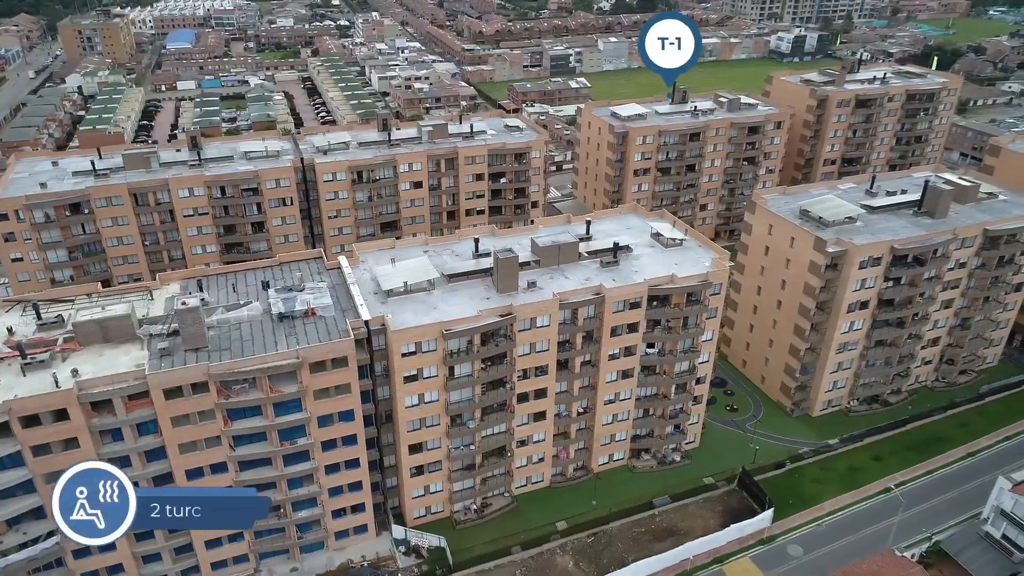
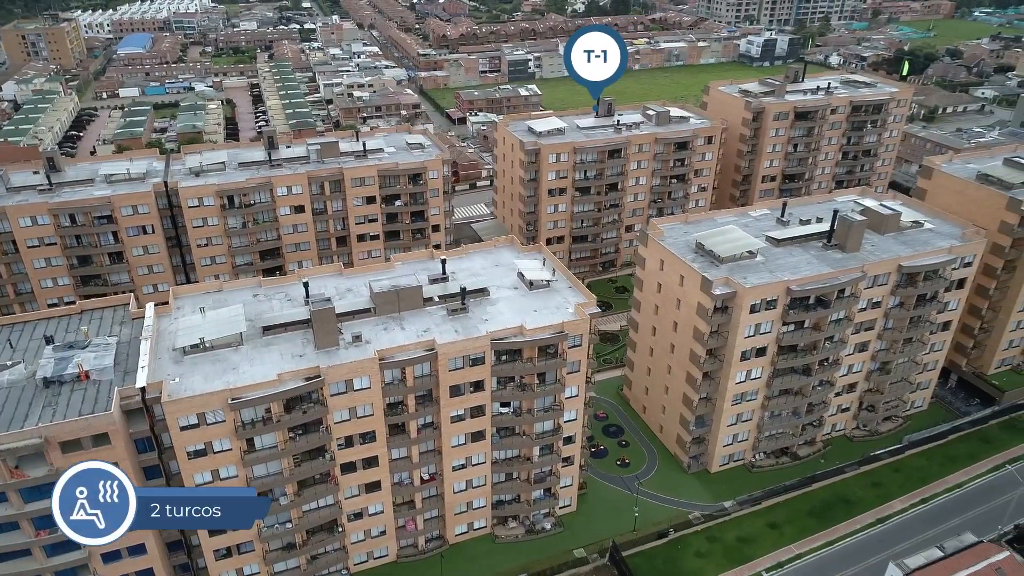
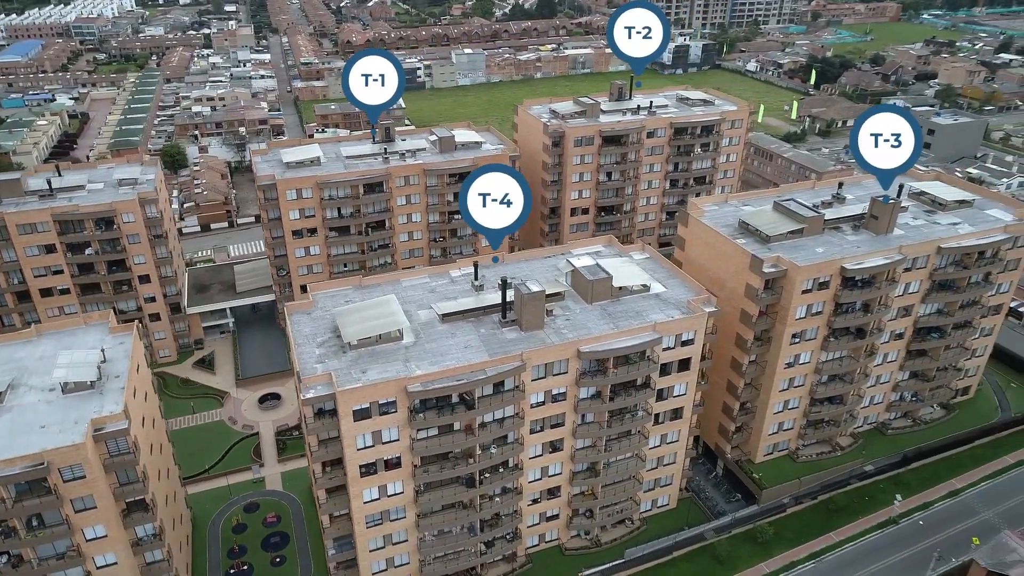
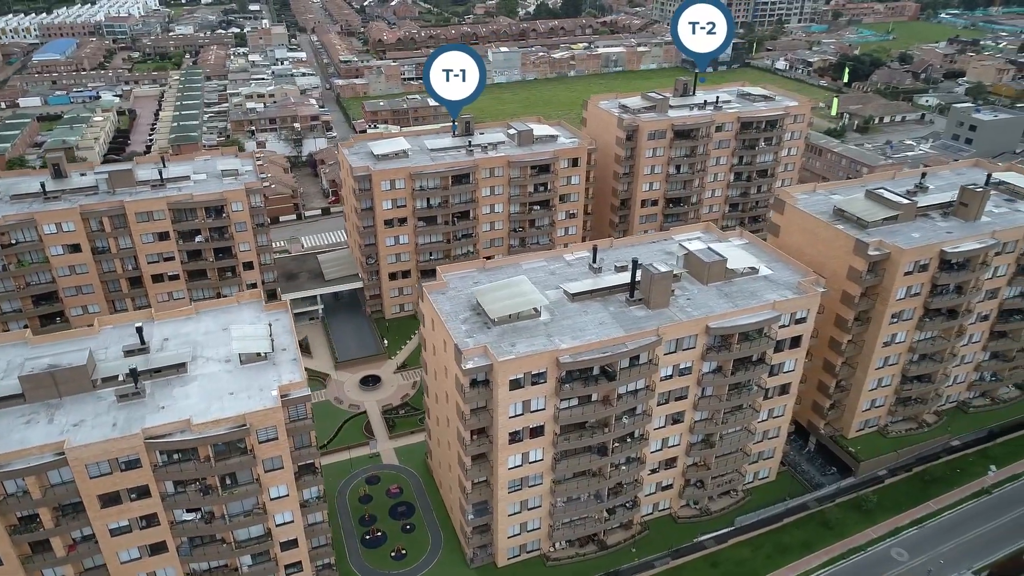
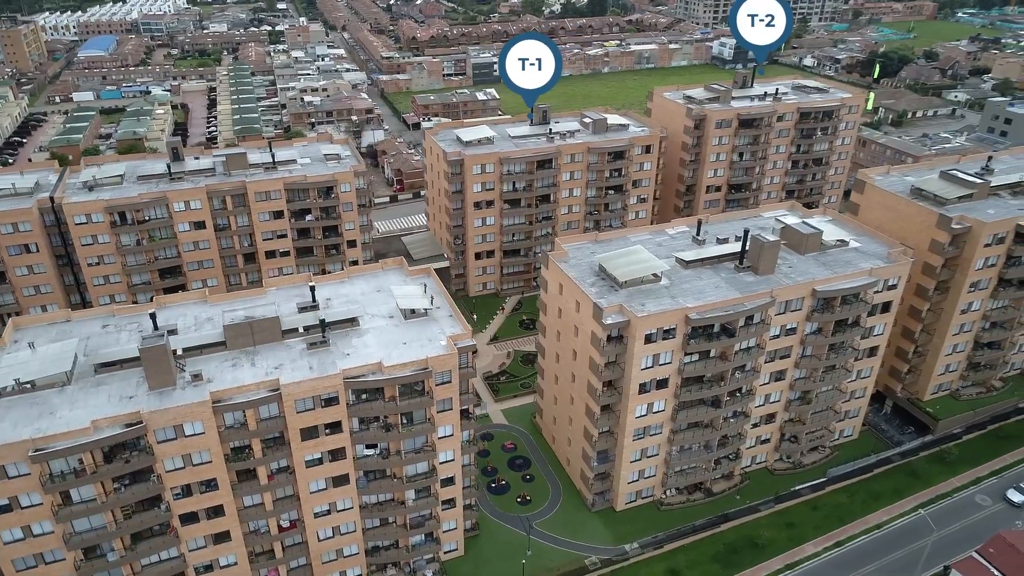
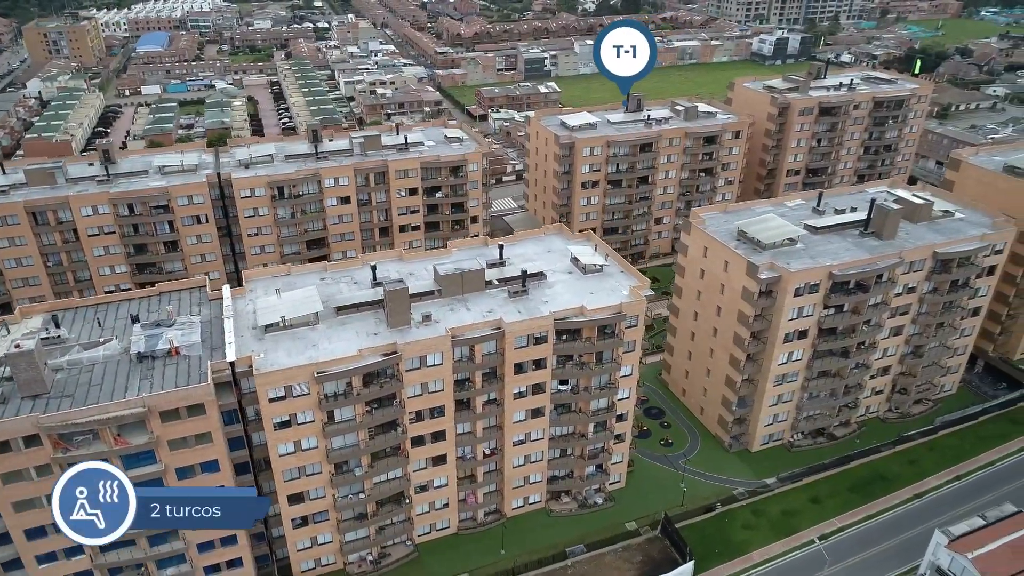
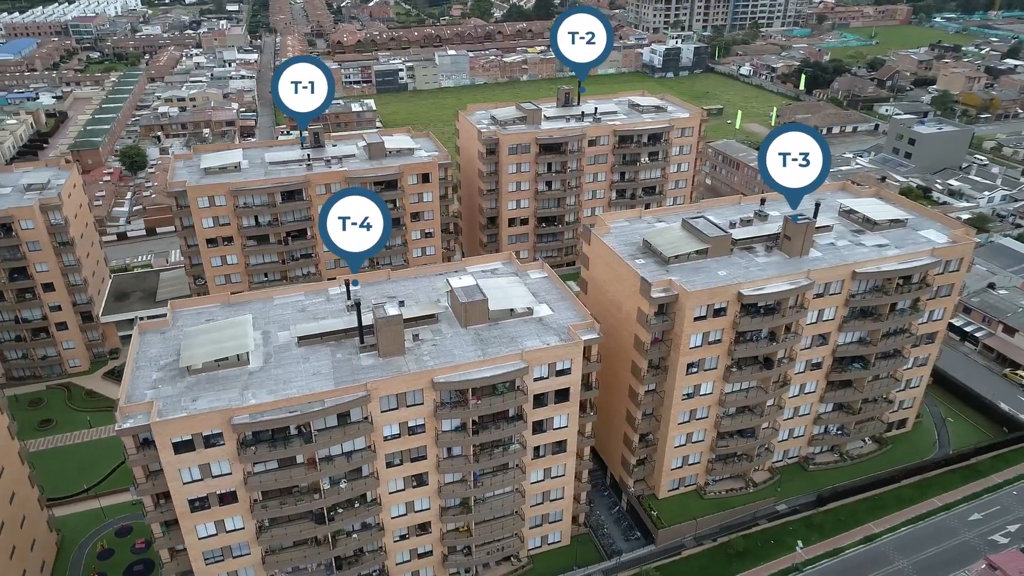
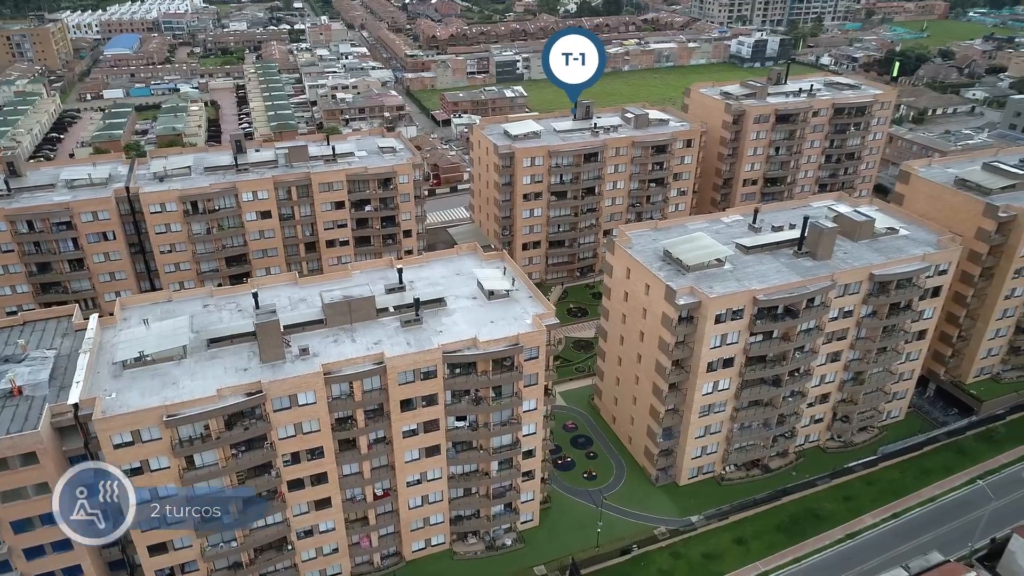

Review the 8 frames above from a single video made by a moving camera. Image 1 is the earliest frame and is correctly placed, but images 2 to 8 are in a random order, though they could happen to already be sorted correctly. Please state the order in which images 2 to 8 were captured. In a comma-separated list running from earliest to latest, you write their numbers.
6, 2, 8, 5, 4, 3, 7
